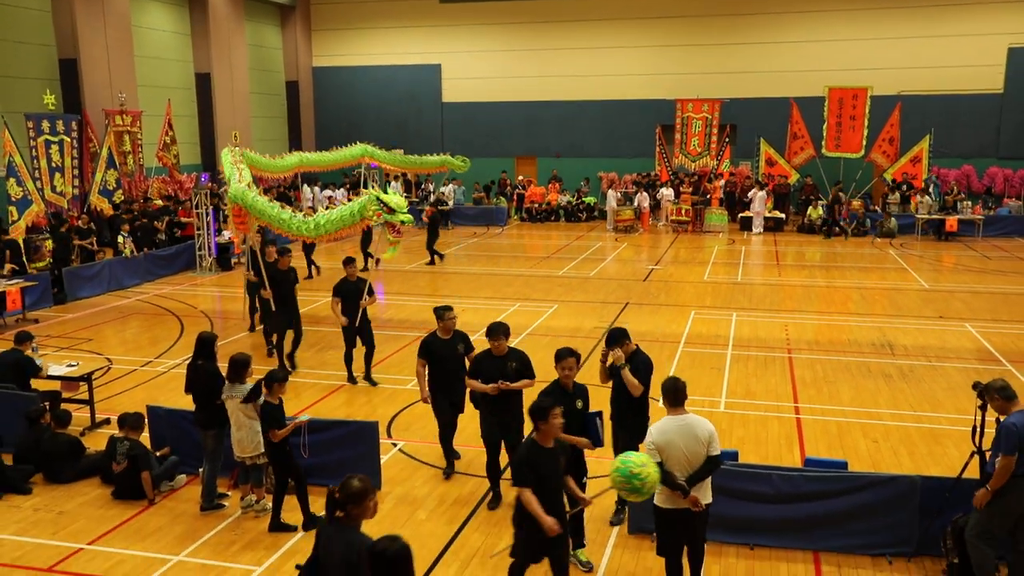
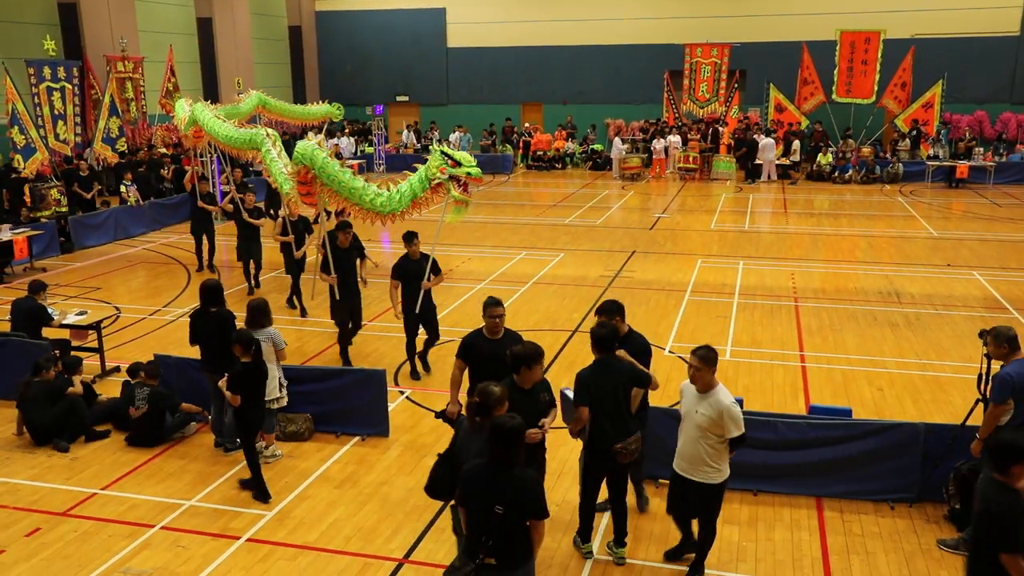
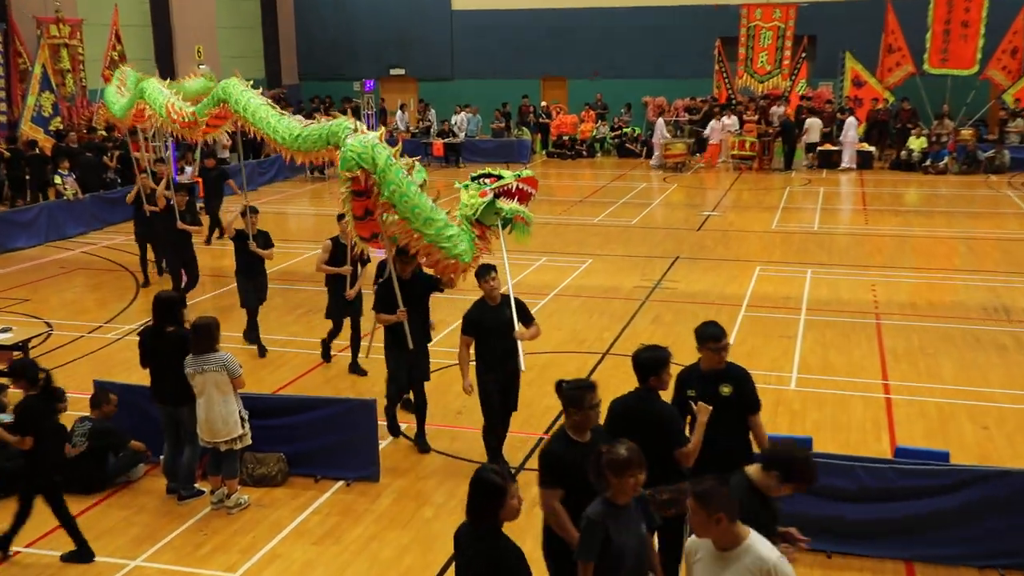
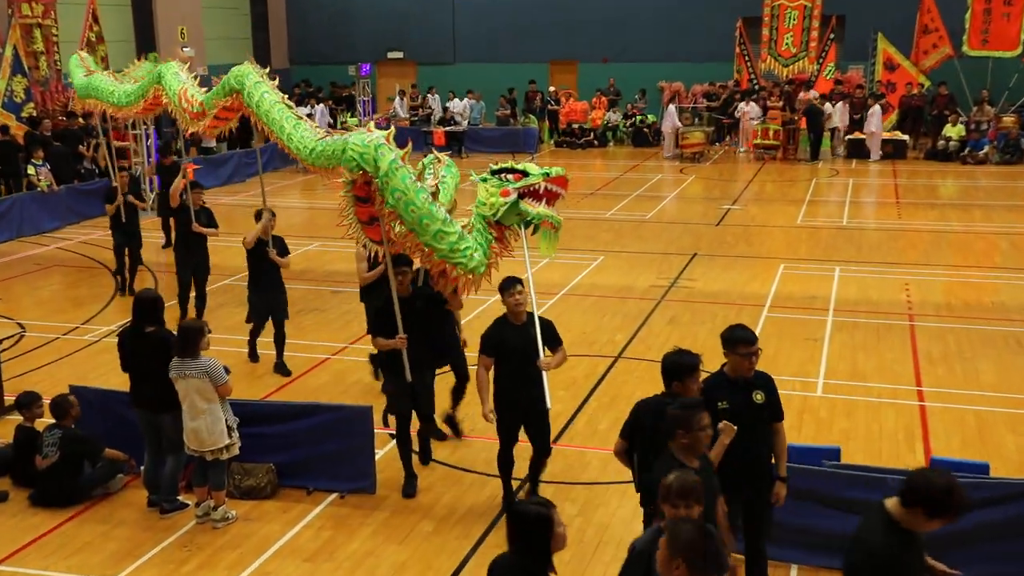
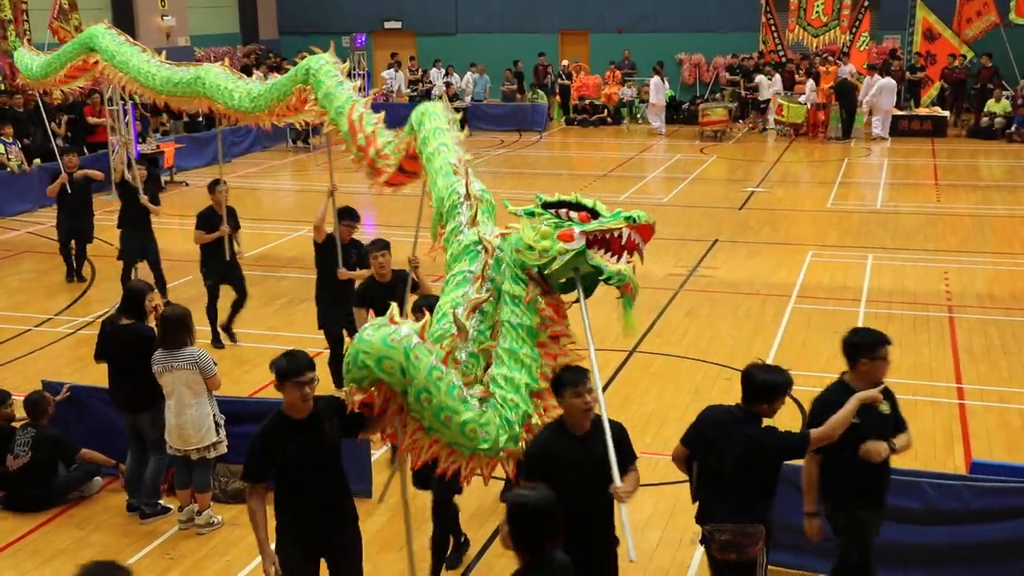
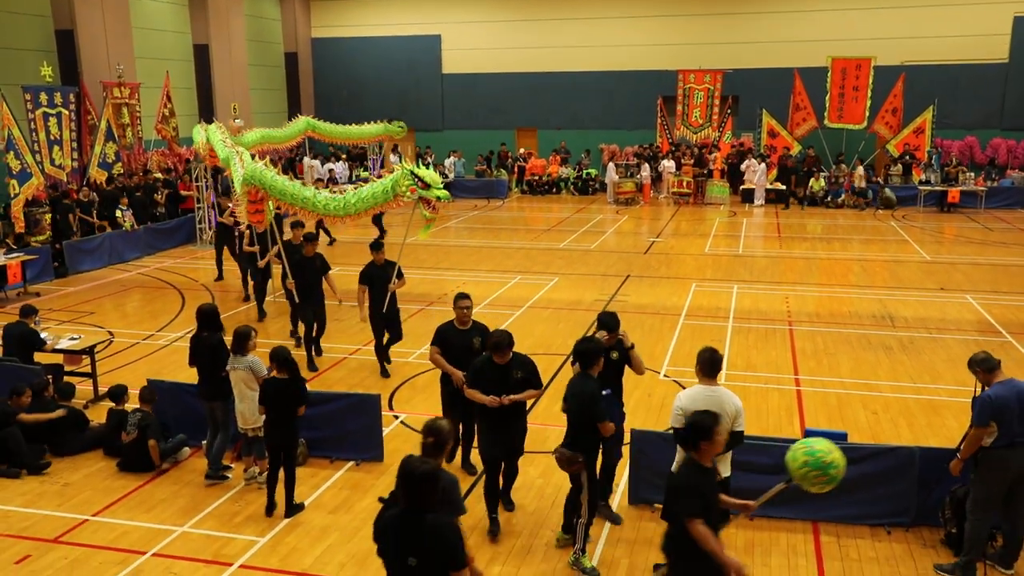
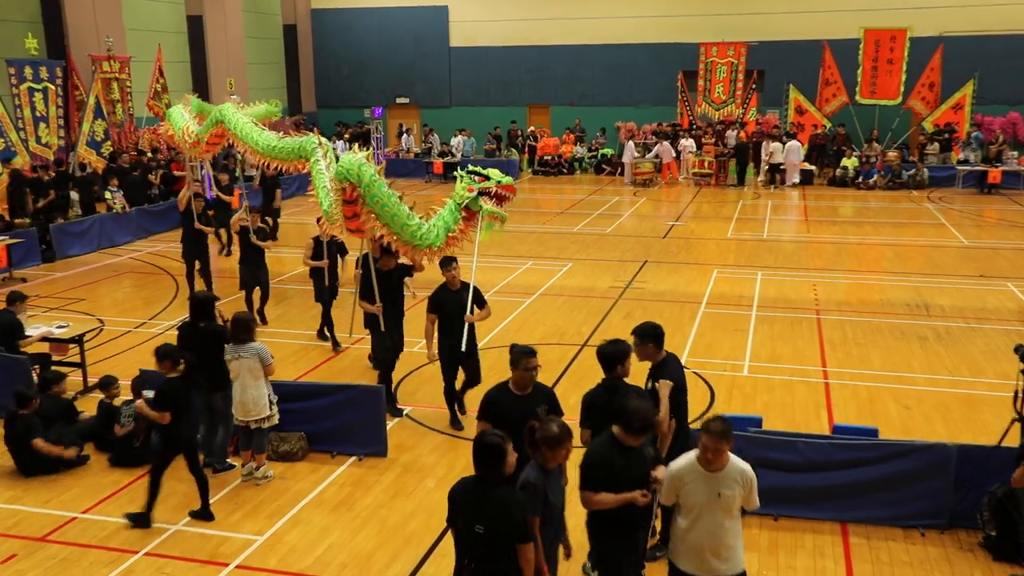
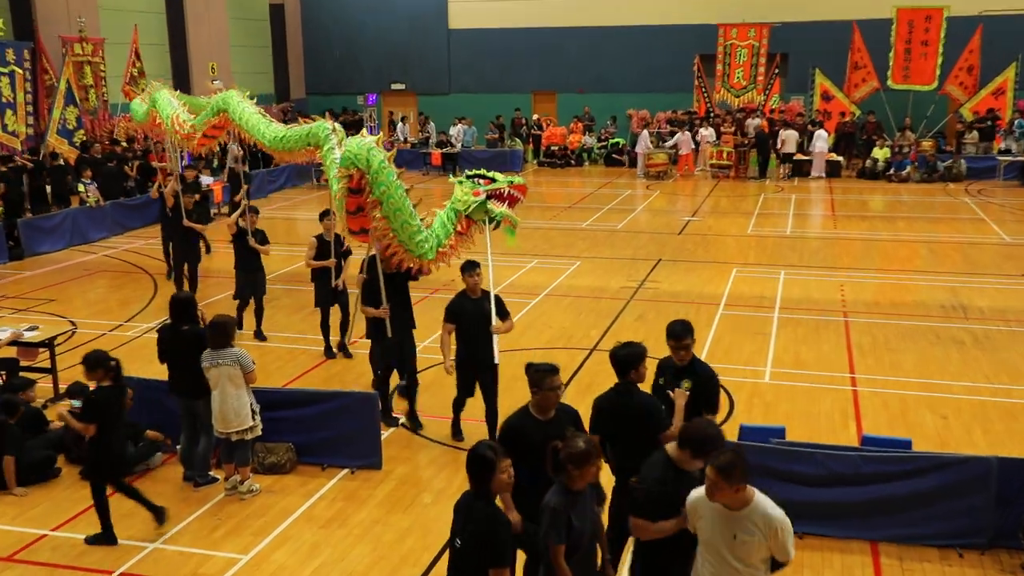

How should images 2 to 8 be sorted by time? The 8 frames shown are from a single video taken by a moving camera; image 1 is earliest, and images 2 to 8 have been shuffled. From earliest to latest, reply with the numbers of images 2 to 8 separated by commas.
6, 2, 7, 8, 3, 4, 5
